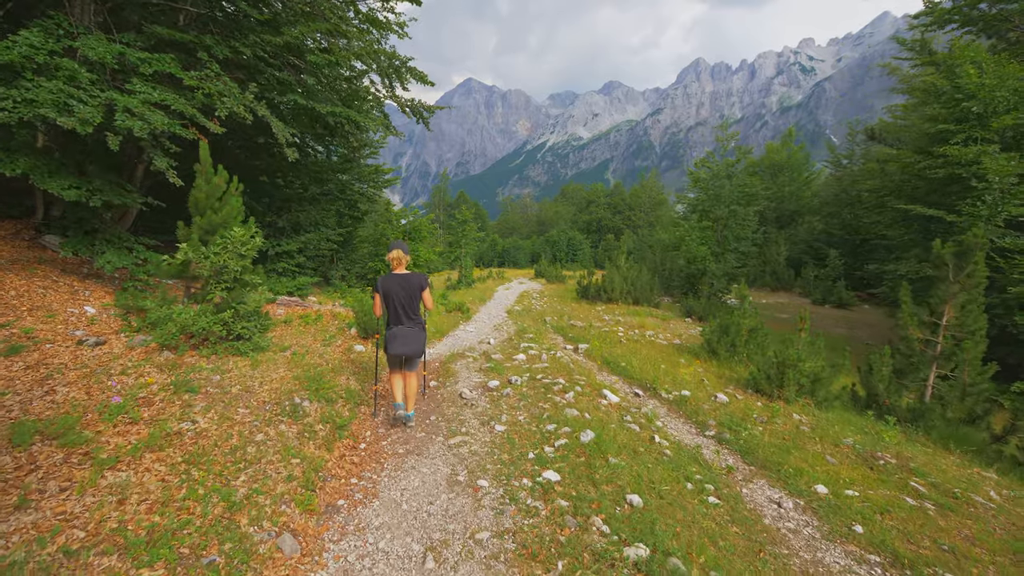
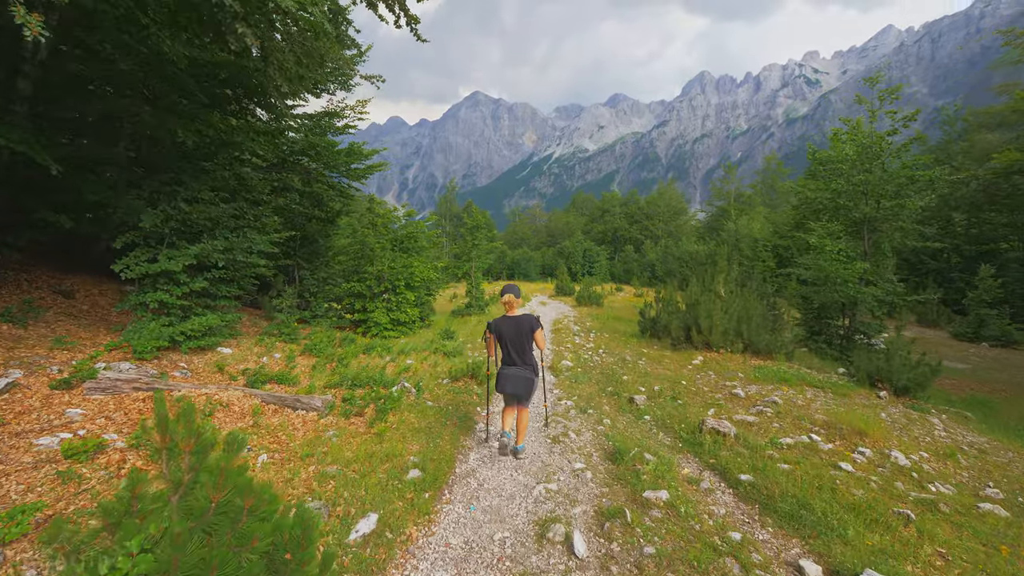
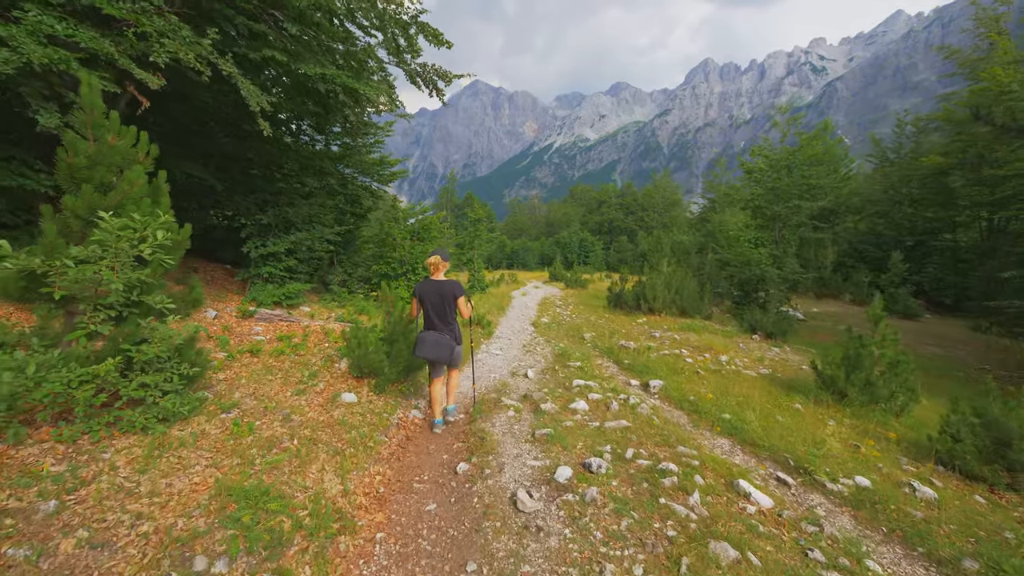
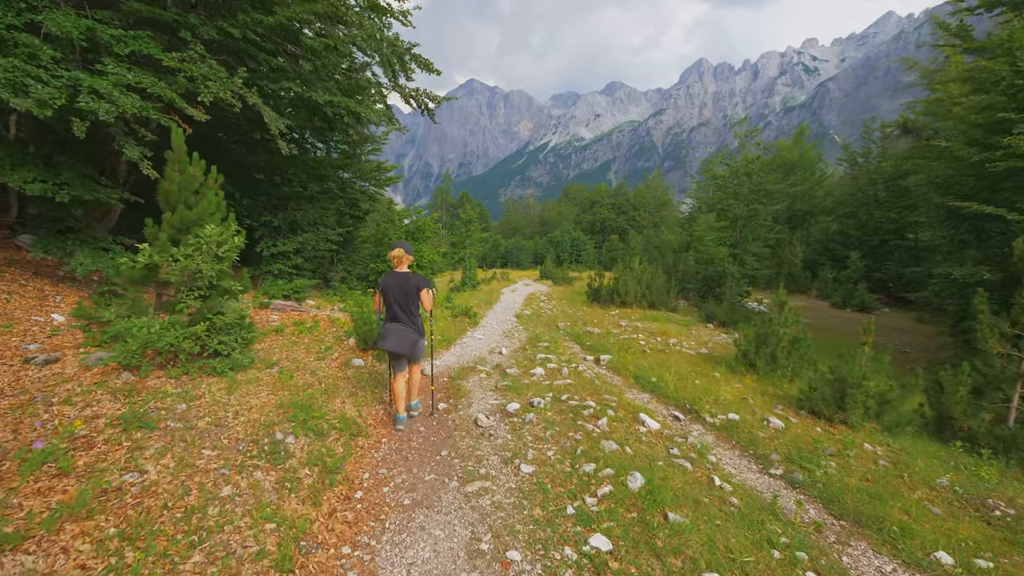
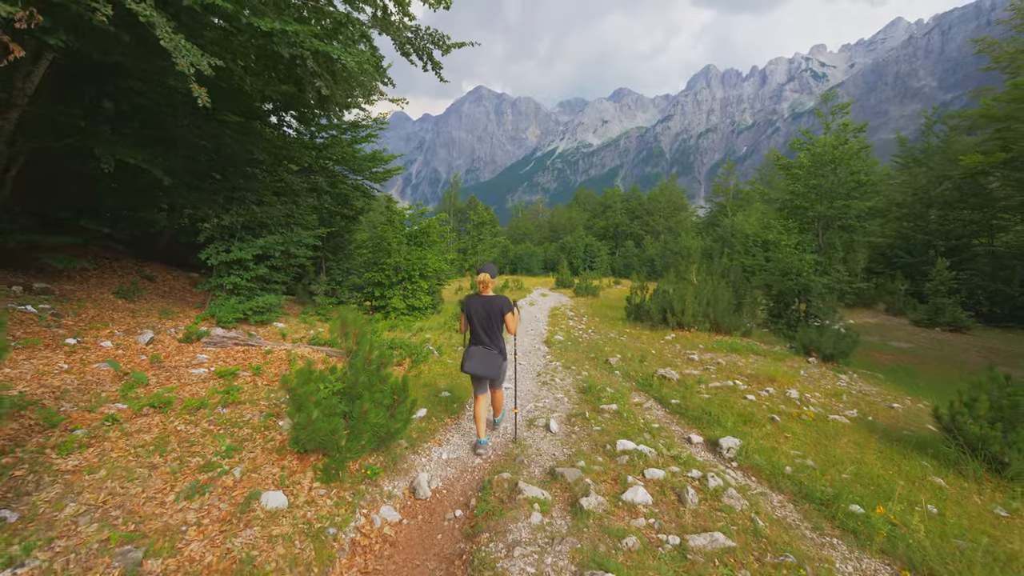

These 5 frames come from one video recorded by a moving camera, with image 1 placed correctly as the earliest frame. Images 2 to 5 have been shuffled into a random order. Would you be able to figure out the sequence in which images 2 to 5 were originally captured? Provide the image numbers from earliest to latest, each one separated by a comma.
4, 3, 5, 2
